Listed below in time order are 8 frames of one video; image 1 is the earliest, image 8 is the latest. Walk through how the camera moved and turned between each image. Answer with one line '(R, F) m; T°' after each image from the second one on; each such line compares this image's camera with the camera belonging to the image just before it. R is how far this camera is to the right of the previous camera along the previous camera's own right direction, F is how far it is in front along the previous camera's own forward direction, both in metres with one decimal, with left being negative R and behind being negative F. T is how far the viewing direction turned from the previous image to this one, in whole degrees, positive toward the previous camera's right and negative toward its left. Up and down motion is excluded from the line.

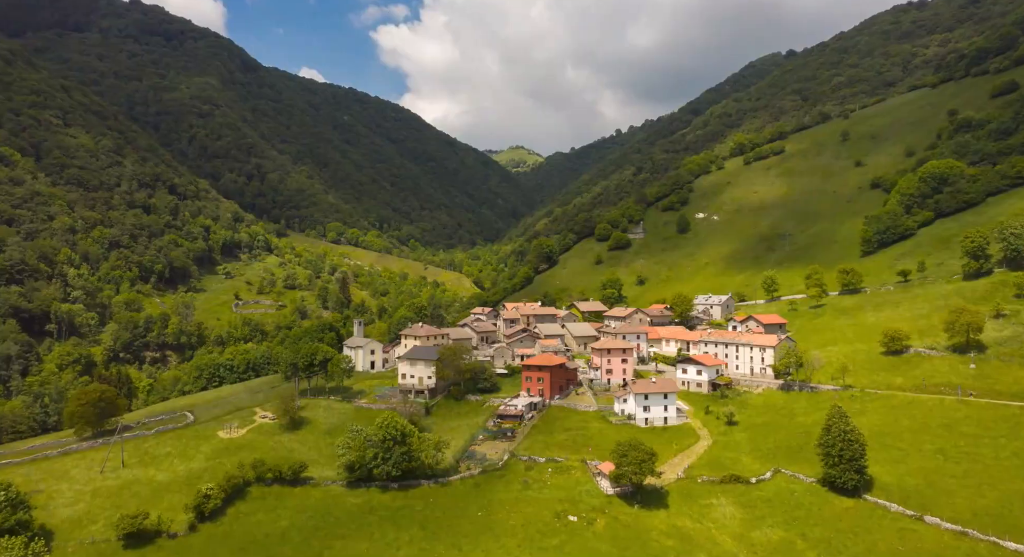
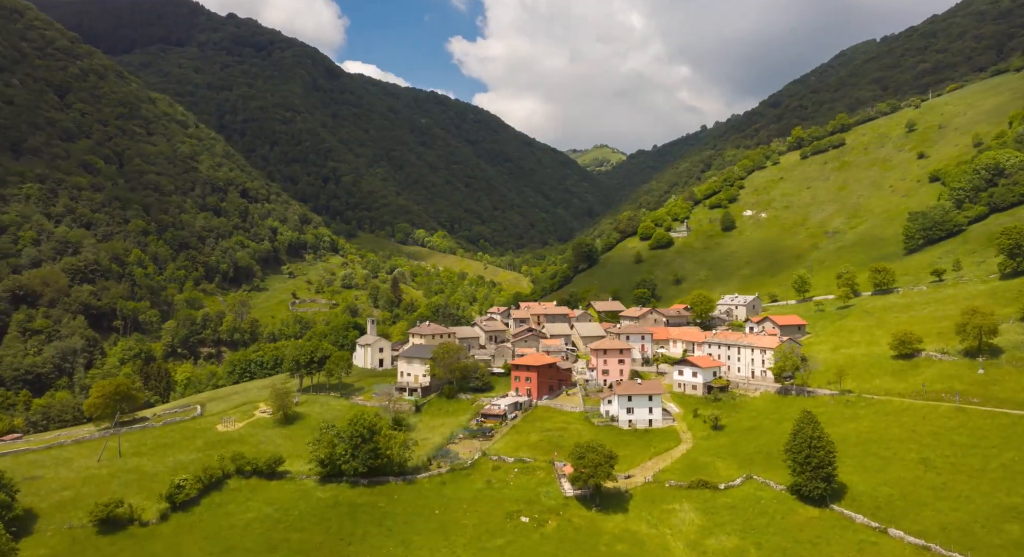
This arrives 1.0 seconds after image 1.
(+9.6, +1.0) m; -5°
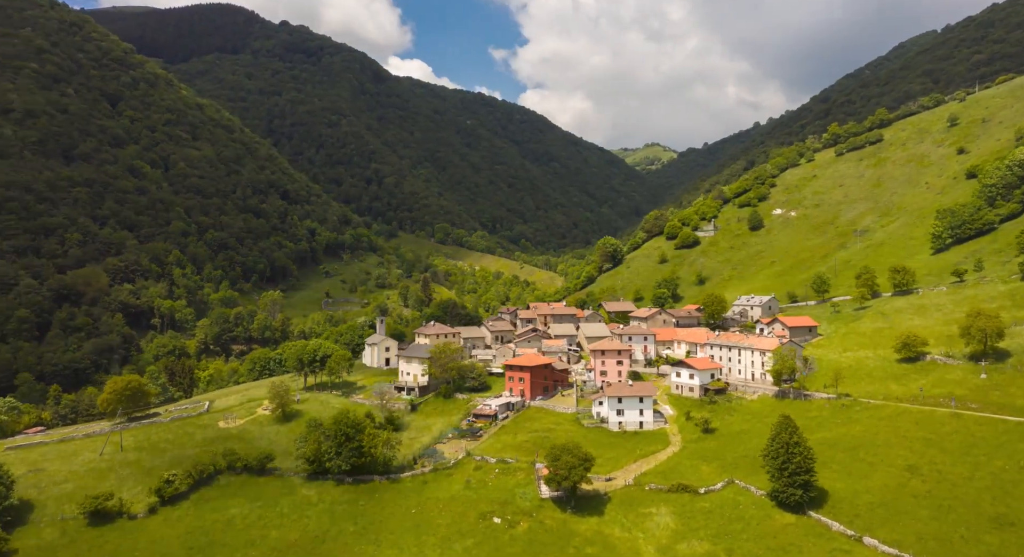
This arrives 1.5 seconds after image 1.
(+5.6, +0.4) m; -3°
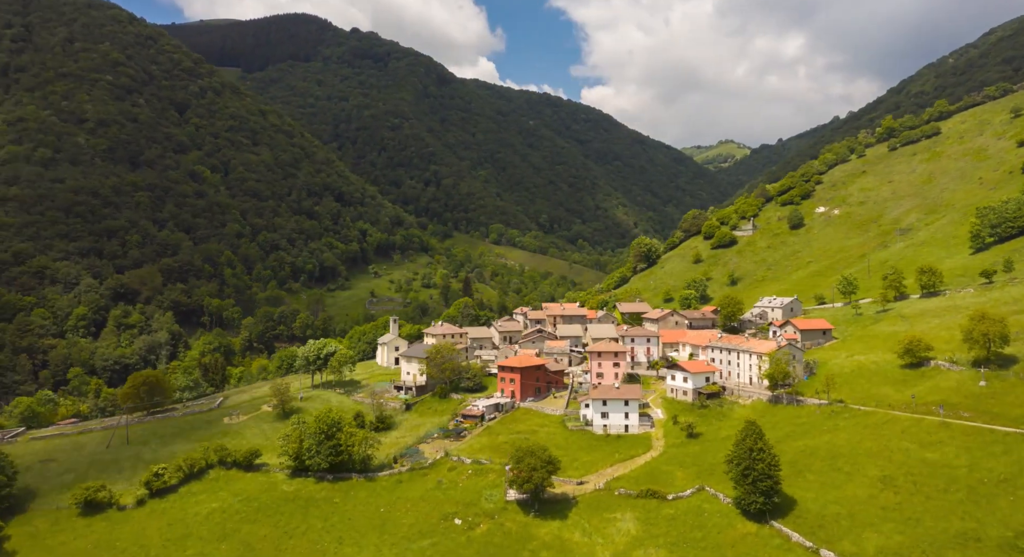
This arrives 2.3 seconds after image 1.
(+7.8, +0.4) m; -4°
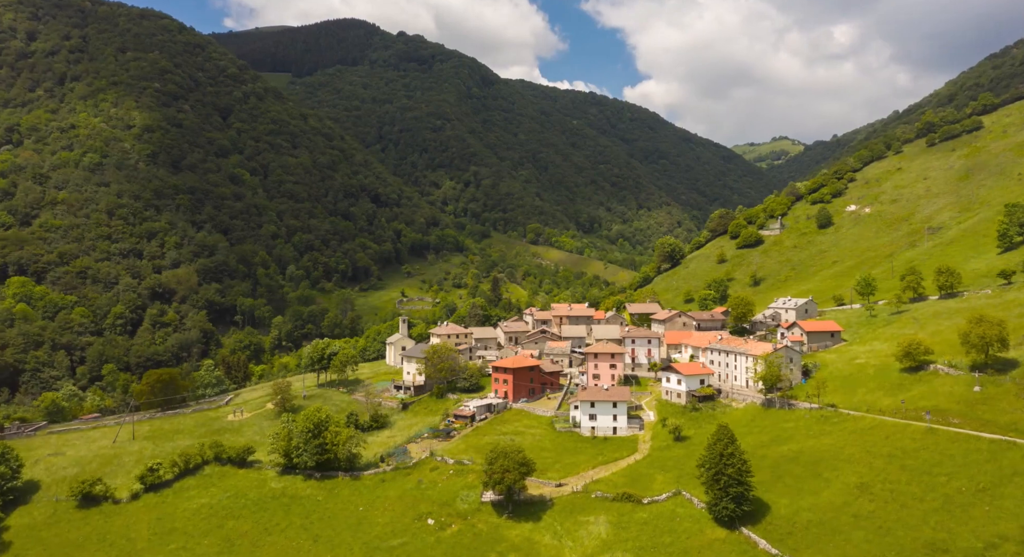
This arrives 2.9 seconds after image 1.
(+5.5, 0.0) m; -3°
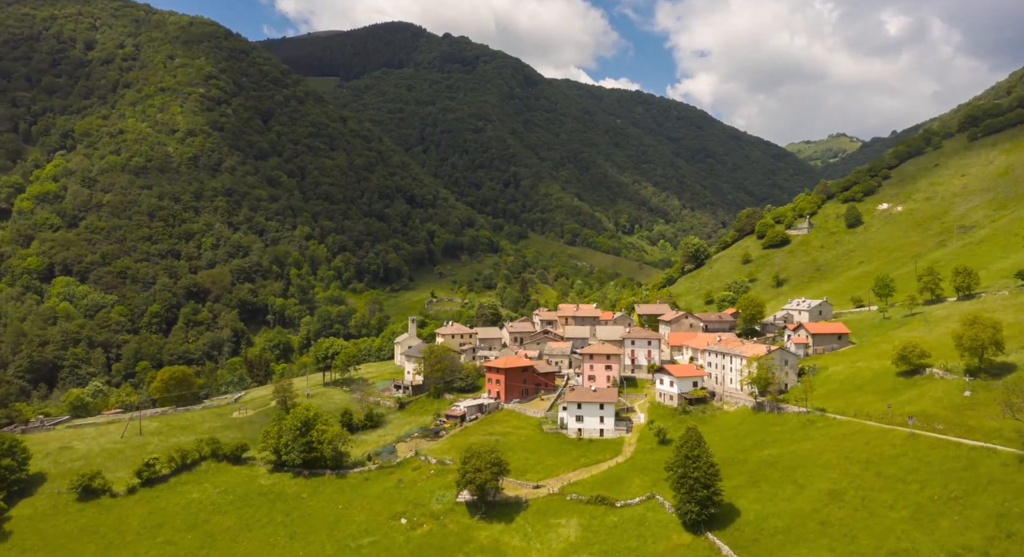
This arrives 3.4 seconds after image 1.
(+5.6, -0.1) m; -3°
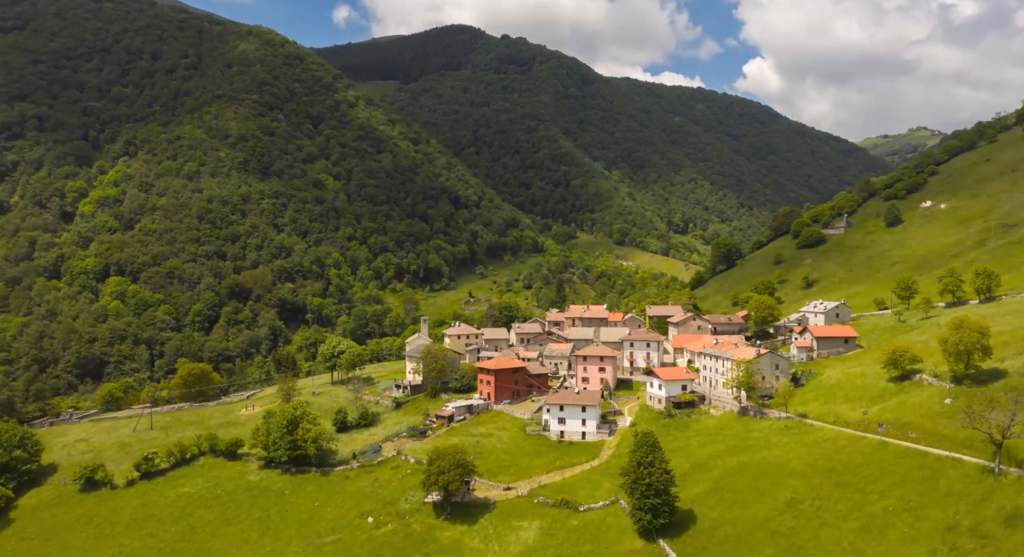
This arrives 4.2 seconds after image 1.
(+7.2, -0.3) m; -4°
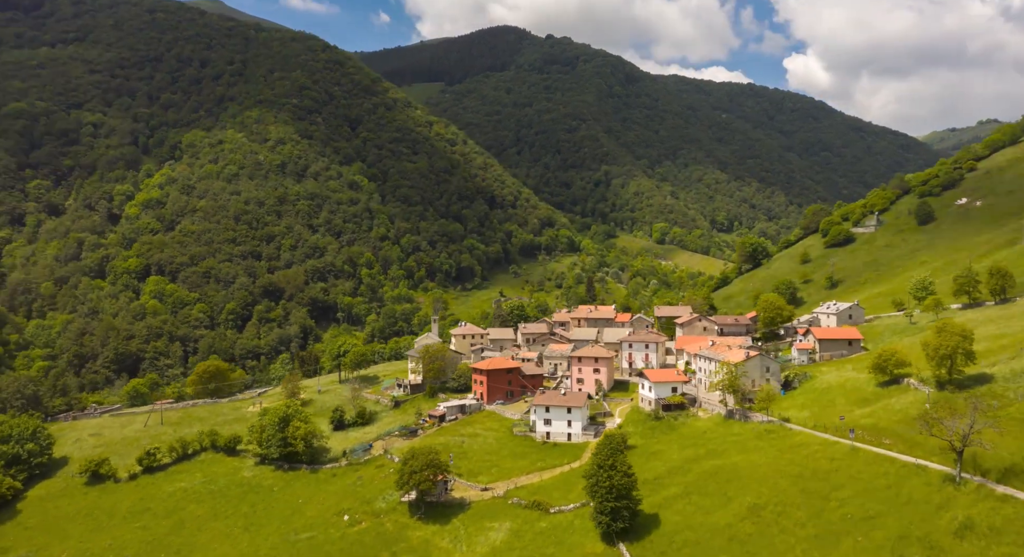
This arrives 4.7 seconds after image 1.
(+5.8, -0.5) m; -3°
